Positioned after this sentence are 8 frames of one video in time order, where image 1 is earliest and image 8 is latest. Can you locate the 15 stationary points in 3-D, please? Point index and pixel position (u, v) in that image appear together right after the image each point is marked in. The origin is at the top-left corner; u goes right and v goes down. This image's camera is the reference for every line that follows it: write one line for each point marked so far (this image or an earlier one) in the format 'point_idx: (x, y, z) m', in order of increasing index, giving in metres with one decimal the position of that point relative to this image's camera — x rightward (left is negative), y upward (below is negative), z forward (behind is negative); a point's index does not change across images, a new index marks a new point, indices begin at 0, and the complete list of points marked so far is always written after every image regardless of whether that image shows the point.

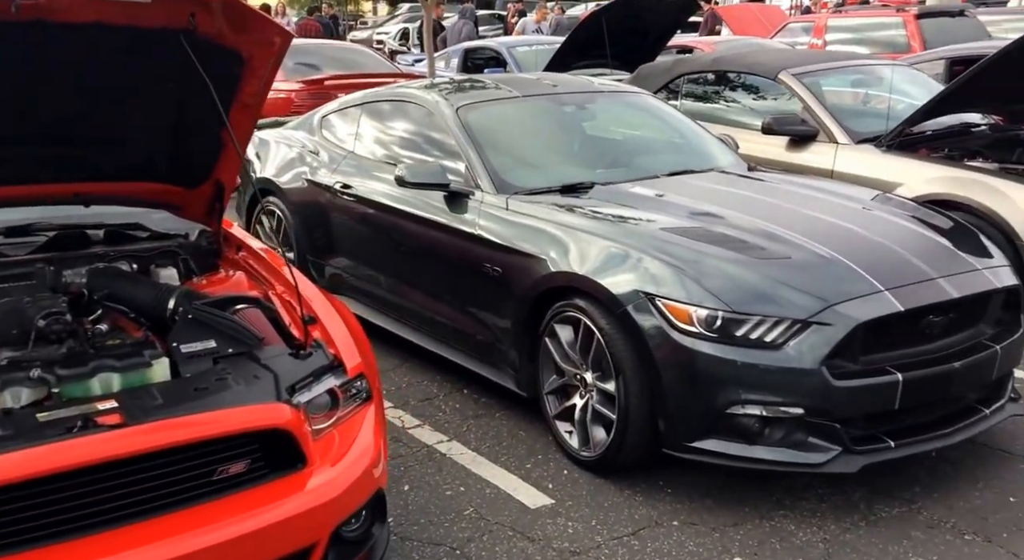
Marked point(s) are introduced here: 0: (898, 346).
0: (+1.5, -0.2, +3.8) m
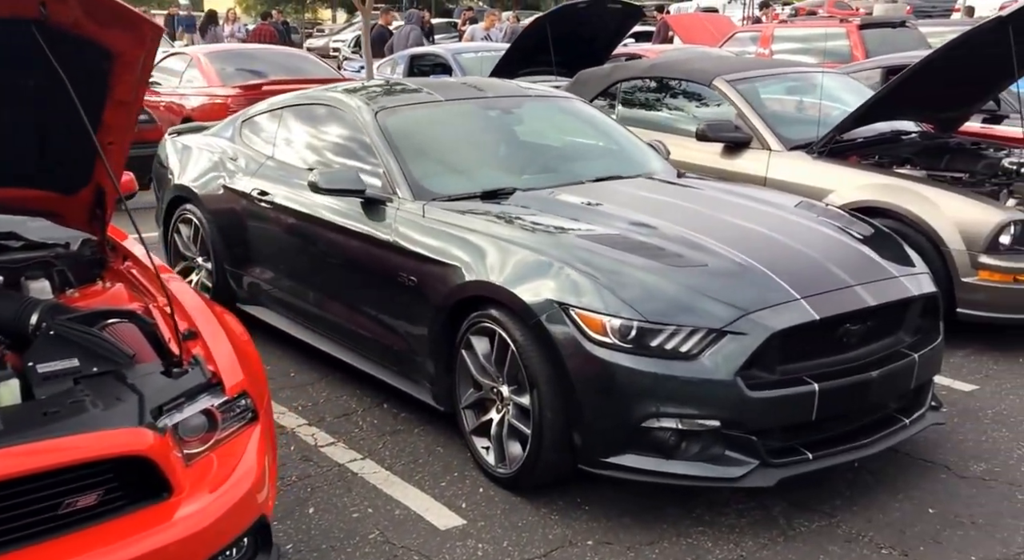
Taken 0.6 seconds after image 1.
0: (+1.1, -0.3, +3.8) m
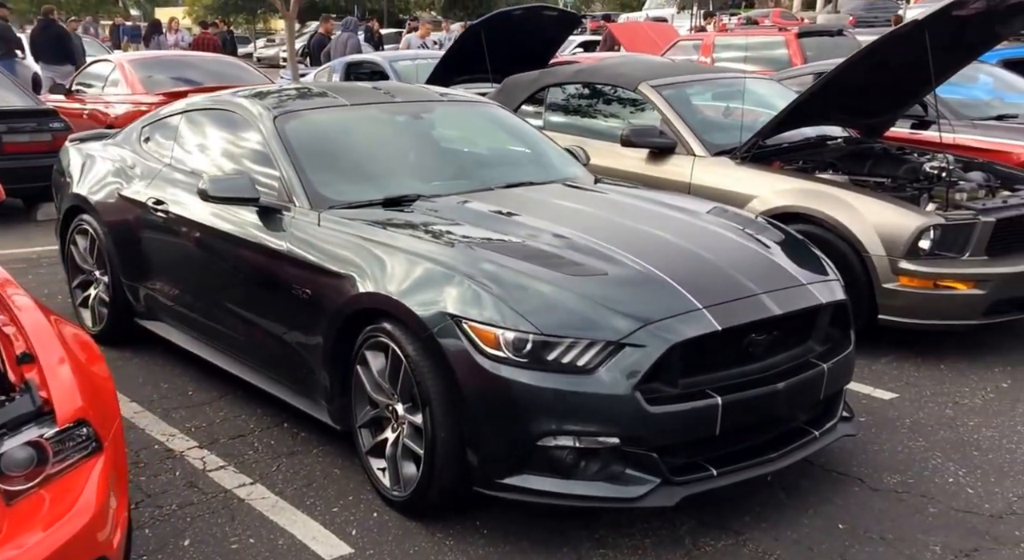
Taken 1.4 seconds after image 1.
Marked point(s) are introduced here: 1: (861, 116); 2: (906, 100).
0: (+0.8, -0.3, +3.6) m
1: (+2.3, +1.1, +6.5) m
2: (+2.5, +1.1, +6.4) m
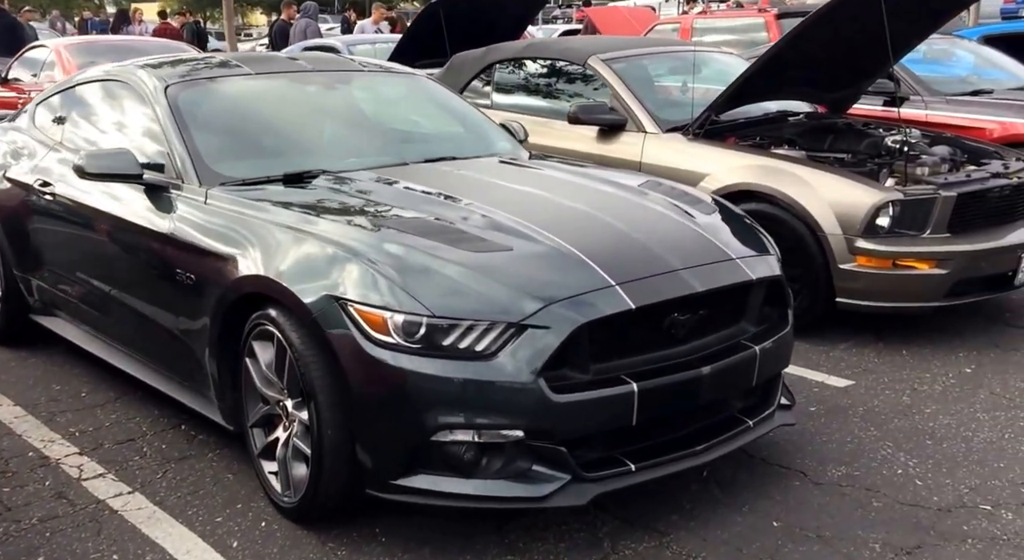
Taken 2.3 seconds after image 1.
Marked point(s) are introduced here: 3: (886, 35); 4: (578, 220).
0: (+0.4, -0.2, +3.3) m
1: (+1.9, +1.2, +6.2) m
2: (+2.1, +1.3, +6.0) m
3: (+2.1, +1.4, +5.6) m
4: (+0.2, +0.2, +3.7) m
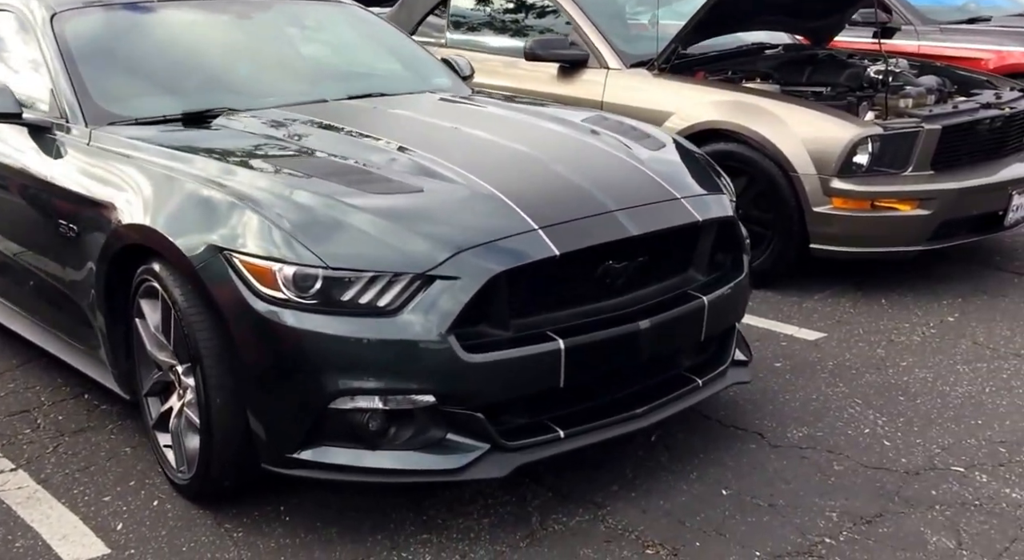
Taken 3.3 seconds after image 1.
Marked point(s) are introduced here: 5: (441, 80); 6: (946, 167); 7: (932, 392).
0: (+0.2, -0.1, +3.0) m
1: (+1.7, +1.5, +5.7) m
2: (+1.9, +1.6, +5.6) m
3: (+1.8, +1.7, +5.2) m
4: (0.0, +0.4, +3.3) m
5: (-0.3, +0.9, +4.6) m
6: (+2.1, +0.5, +4.9) m
7: (+1.6, -0.4, +3.8) m
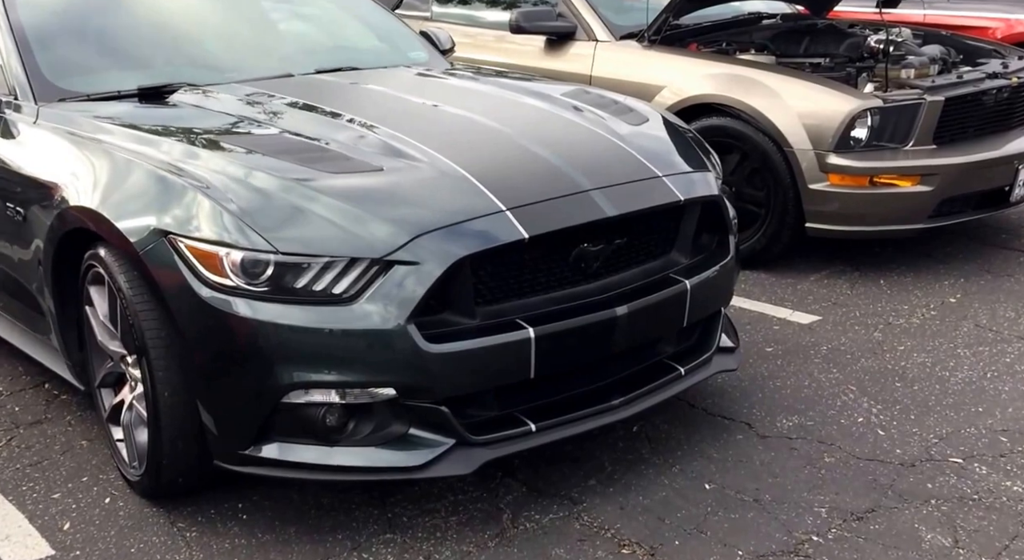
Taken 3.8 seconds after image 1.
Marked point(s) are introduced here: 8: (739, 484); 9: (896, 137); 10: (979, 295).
0: (+0.1, 0.0, +2.8) m
1: (+1.6, +1.6, +5.5) m
2: (+1.8, +1.7, +5.4) m
3: (+1.8, +1.8, +5.0) m
4: (-0.1, +0.5, +3.2) m
5: (-0.4, +1.0, +4.4) m
6: (+2.0, +0.6, +4.7) m
7: (+1.5, -0.4, +3.7) m
8: (+0.7, -0.6, +3.0) m
9: (+1.7, +0.7, +4.5) m
10: (+2.1, -0.1, +4.5) m
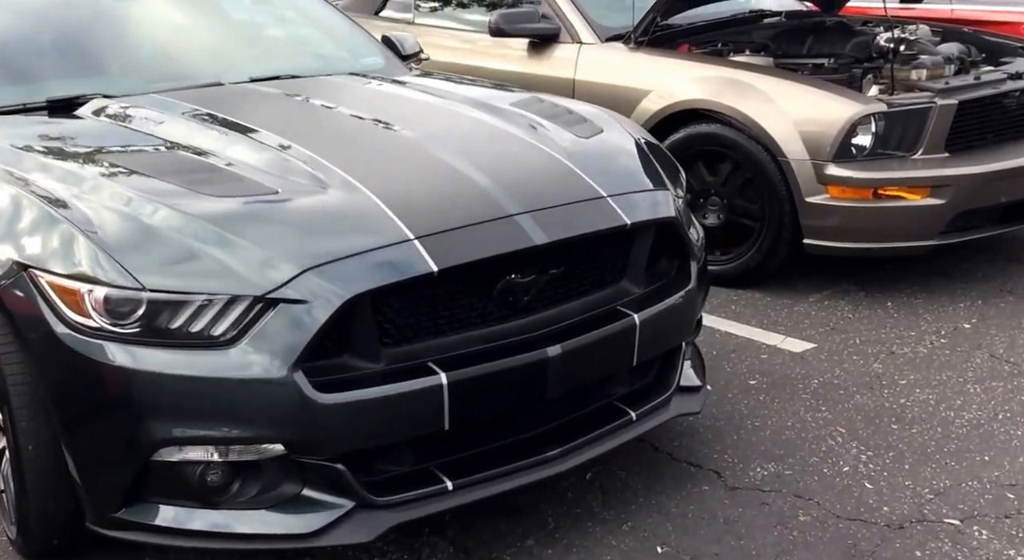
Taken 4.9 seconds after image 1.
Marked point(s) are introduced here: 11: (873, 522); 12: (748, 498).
0: (-0.1, -0.1, +2.4) m
1: (+1.5, +1.5, +5.1) m
2: (+1.7, +1.6, +4.9) m
3: (+1.6, +1.7, +4.5) m
4: (-0.3, +0.4, +2.8) m
5: (-0.5, +0.9, +4.1) m
6: (+1.9, +0.6, +4.2) m
7: (+1.4, -0.4, +3.2) m
8: (+0.5, -0.7, +2.6) m
9: (+1.6, +0.6, +4.1) m
10: (+2.0, -0.2, +4.0) m
11: (+1.0, -0.7, +2.7) m
12: (+0.7, -0.6, +2.8) m
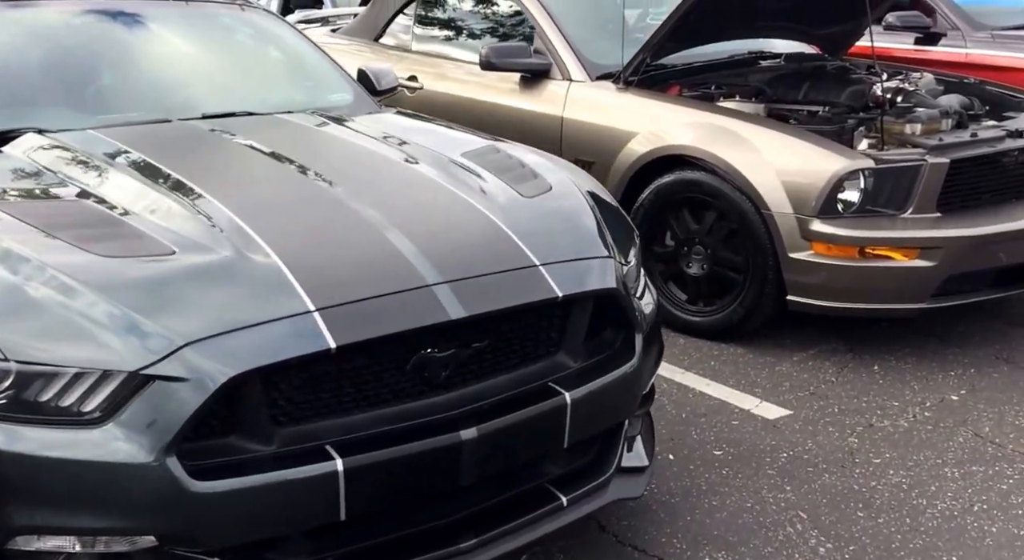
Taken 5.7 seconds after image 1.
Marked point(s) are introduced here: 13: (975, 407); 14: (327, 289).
0: (-0.3, -0.3, +2.2) m
1: (+1.4, +1.2, +4.9) m
2: (+1.6, +1.3, +4.7) m
3: (+1.6, +1.4, +4.3) m
4: (-0.5, +0.2, +2.6) m
5: (-0.7, +0.7, +3.9) m
6: (+1.8, +0.3, +4.0) m
7: (+1.2, -0.7, +3.0) m
8: (+0.3, -0.9, +2.4) m
9: (+1.5, +0.3, +3.9) m
10: (+1.8, -0.4, +3.8) m
11: (+0.8, -0.9, +2.5) m
12: (+0.5, -0.8, +2.6) m
13: (+1.7, -0.5, +3.7) m
14: (-0.4, 0.0, +2.3) m
